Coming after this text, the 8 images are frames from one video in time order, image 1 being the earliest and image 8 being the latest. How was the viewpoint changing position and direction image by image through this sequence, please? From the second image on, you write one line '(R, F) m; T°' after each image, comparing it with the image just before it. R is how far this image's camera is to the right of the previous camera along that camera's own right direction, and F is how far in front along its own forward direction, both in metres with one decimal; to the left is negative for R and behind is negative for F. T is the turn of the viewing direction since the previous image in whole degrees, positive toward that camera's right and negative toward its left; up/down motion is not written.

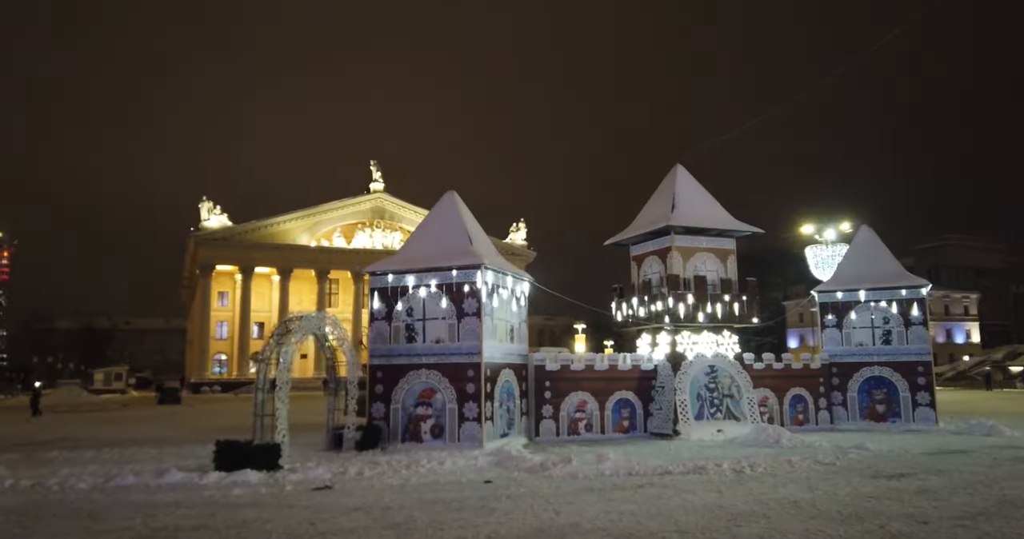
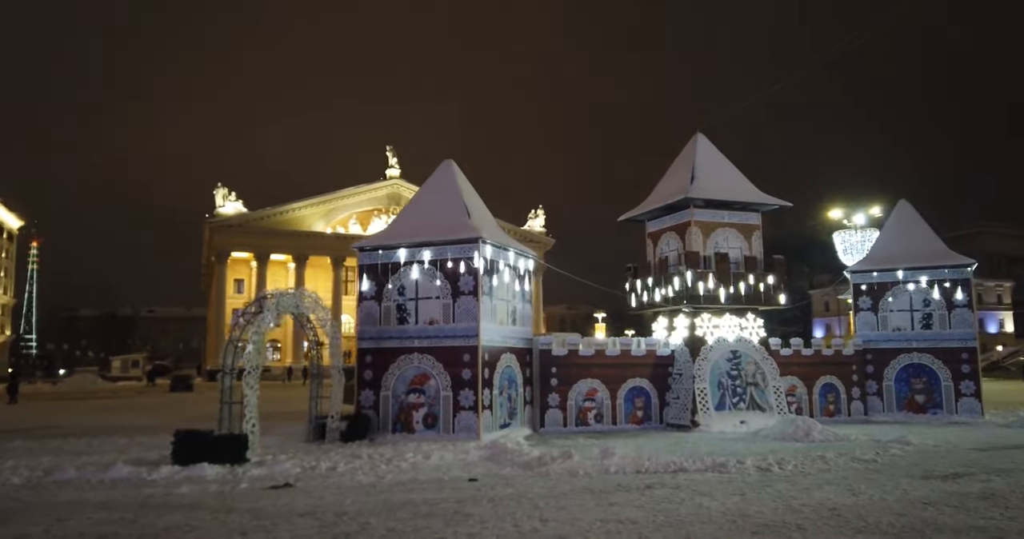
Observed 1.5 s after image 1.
(+0.5, +2.0) m; -2°
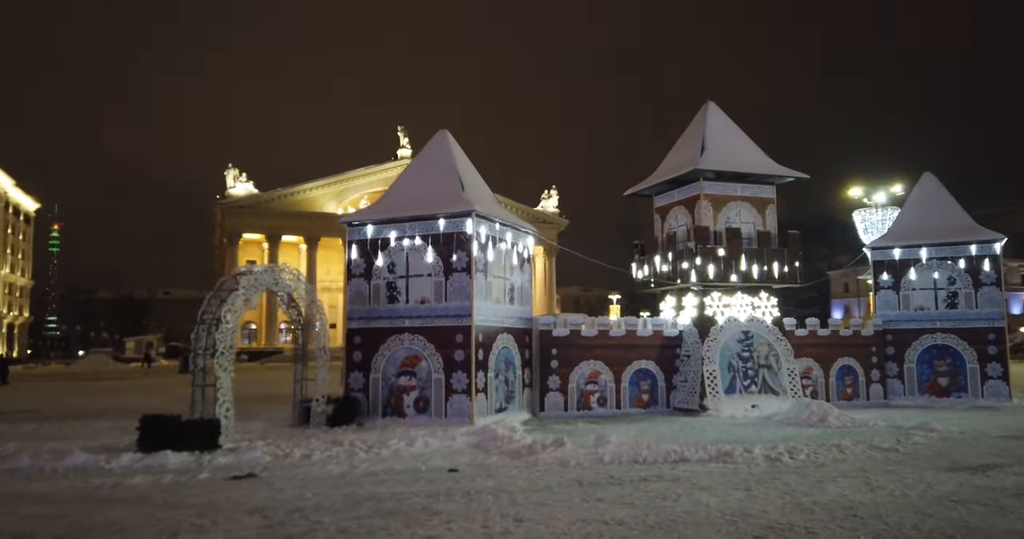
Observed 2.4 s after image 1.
(+0.5, +1.1) m; -1°
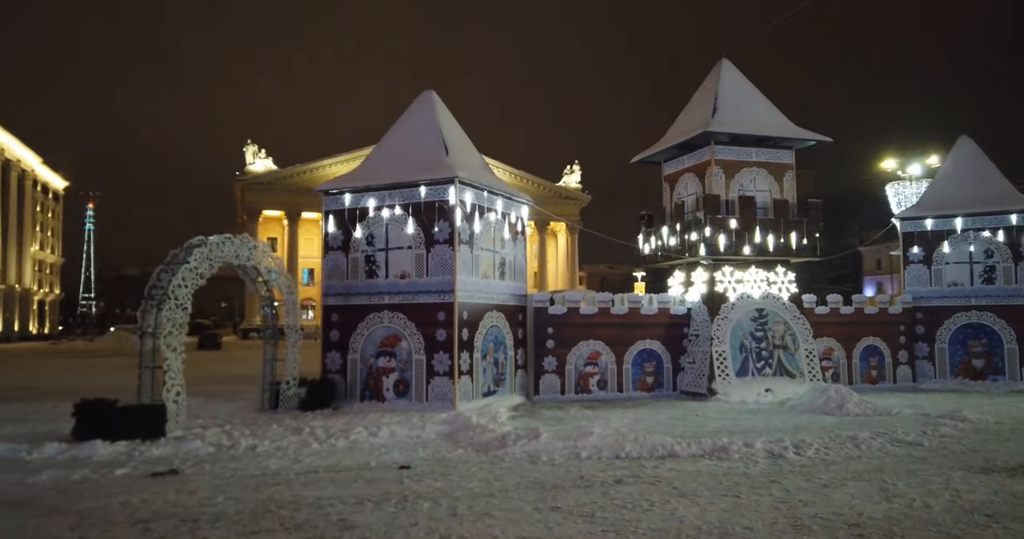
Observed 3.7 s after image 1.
(+0.8, +1.5) m; -2°
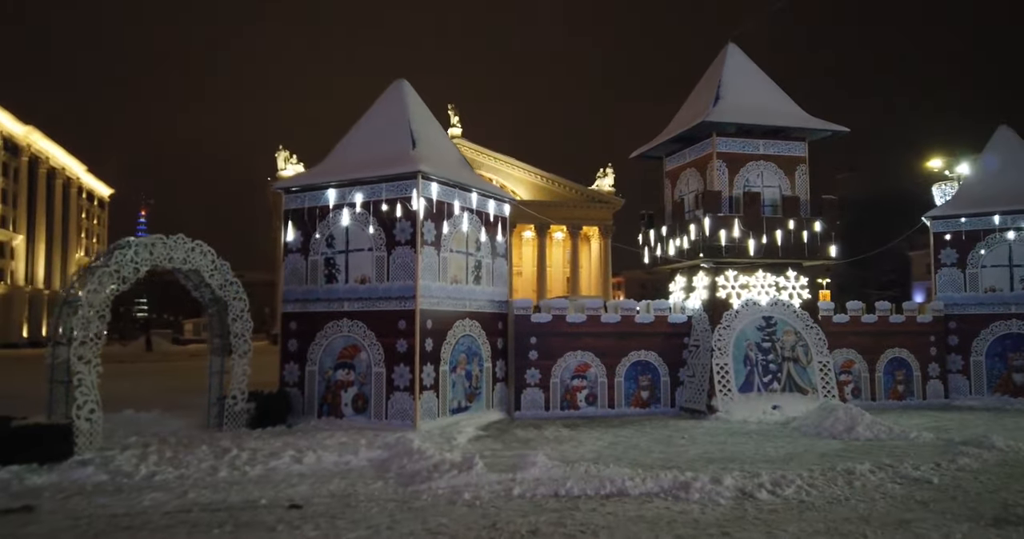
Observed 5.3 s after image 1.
(+1.3, +1.6) m; -3°
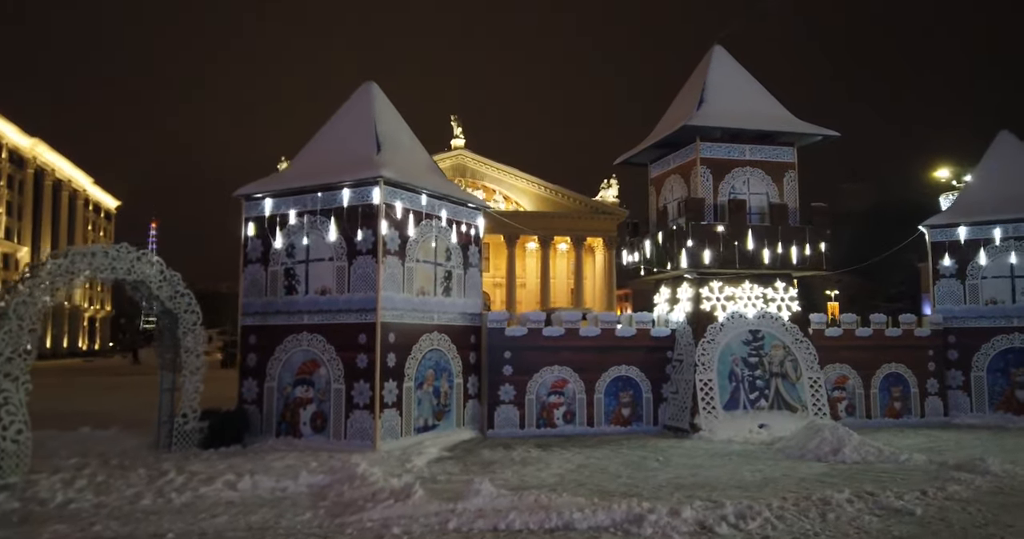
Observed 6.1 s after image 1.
(+0.7, +0.8) m; -1°
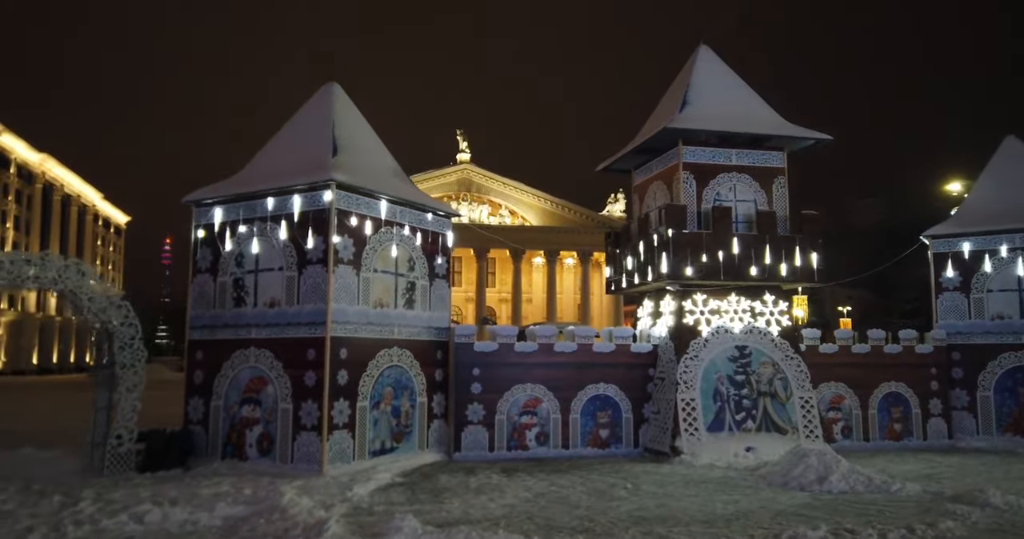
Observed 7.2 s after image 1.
(+0.8, +1.0) m; -1°
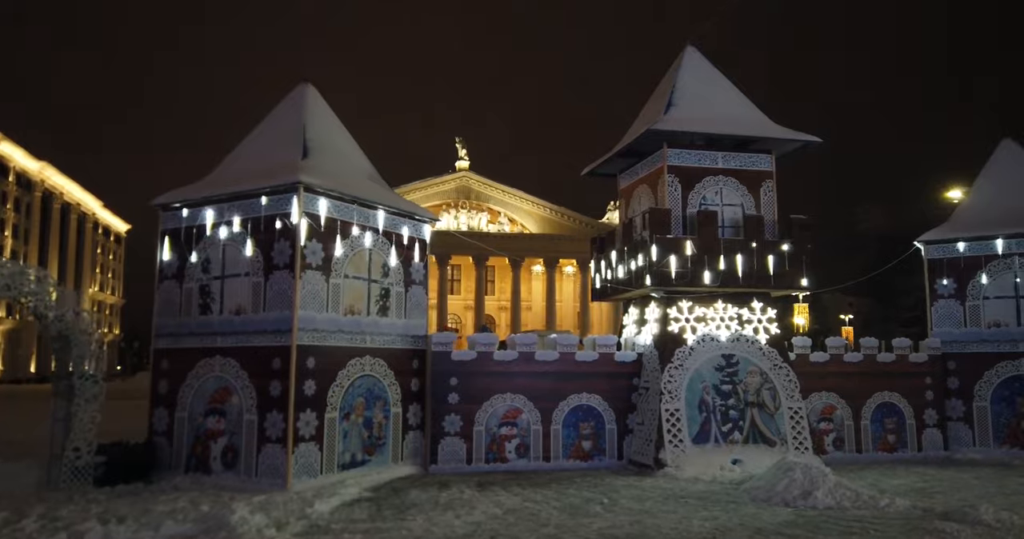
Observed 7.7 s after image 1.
(+0.4, +0.5) m; 0°
